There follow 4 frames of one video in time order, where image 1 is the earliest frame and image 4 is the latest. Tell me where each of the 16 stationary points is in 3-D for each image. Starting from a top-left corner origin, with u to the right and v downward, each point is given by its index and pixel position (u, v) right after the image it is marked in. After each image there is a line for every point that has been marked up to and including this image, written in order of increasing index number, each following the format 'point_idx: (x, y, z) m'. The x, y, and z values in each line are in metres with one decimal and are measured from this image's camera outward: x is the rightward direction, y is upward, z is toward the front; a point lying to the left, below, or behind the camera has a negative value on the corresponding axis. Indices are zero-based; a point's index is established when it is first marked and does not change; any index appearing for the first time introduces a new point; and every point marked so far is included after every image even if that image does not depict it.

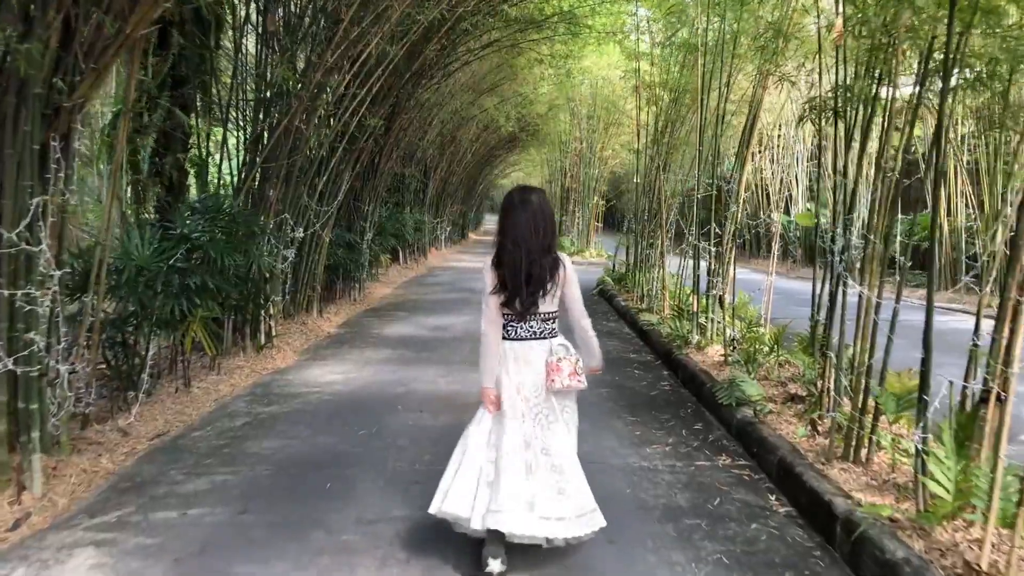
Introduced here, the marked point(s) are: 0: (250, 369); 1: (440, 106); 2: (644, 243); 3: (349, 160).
0: (-1.2, -0.4, +4.2) m
1: (-0.7, +1.8, +9.4) m
2: (+1.0, +0.3, +6.9) m
3: (-1.0, +0.8, +5.7) m
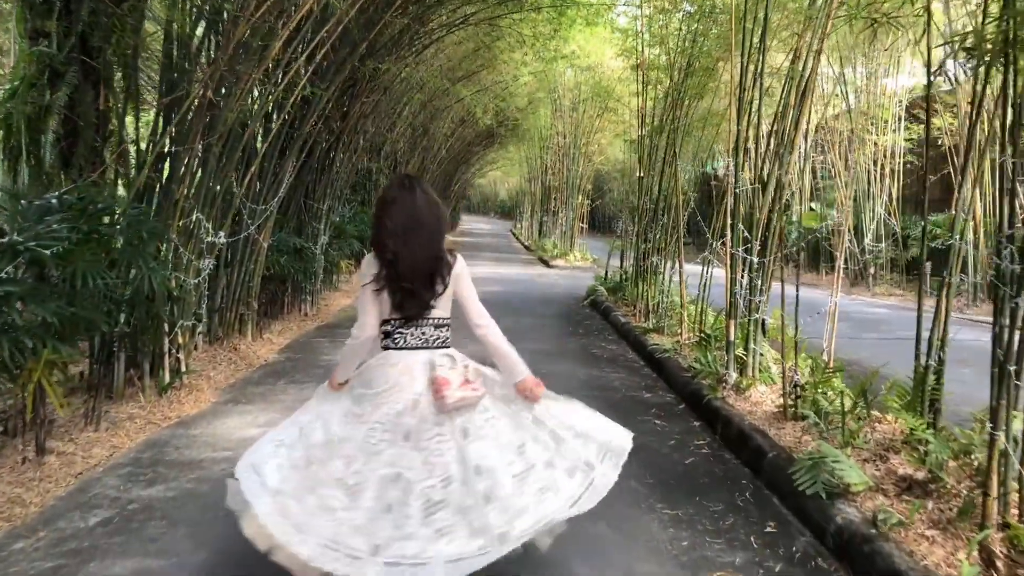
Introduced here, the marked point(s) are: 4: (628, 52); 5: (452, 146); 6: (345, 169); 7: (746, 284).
0: (-1.2, -0.4, +3.1) m
1: (-0.9, +1.8, +8.4) m
2: (+0.9, +0.3, +5.9) m
3: (-1.1, +0.7, +4.7) m
4: (+0.9, +1.8, +7.2) m
5: (-1.0, +2.3, +14.7) m
6: (-1.3, +0.9, +7.1) m
7: (+0.9, 0.0, +3.5) m
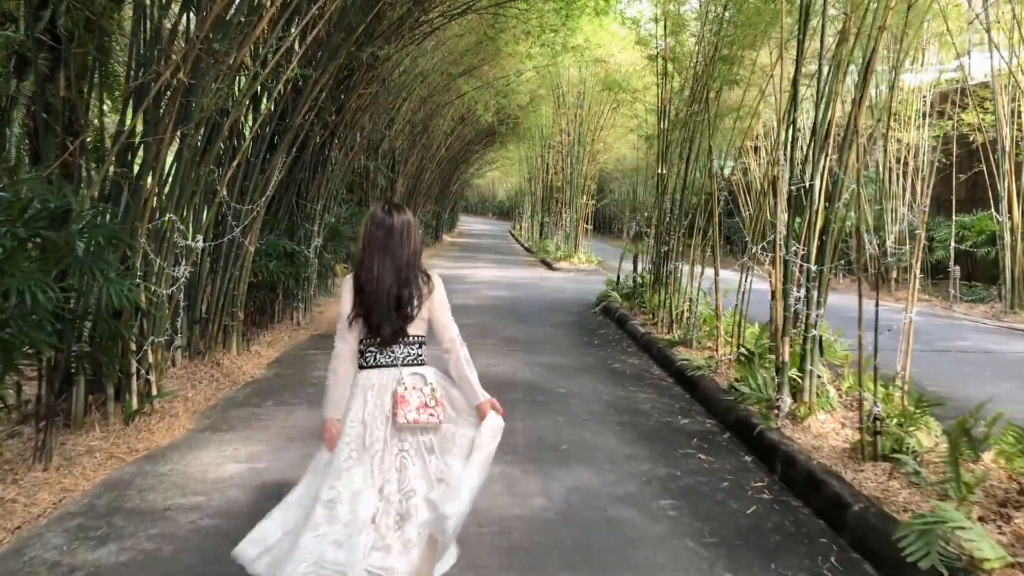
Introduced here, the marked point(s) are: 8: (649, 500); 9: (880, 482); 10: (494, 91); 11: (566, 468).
0: (-1.2, -0.5, +2.7) m
1: (-0.9, +1.7, +8.0) m
2: (+0.9, +0.2, +5.5) m
3: (-1.1, +0.7, +4.3) m
4: (+0.9, +1.8, +6.8) m
5: (-0.9, +2.2, +14.3) m
6: (-1.2, +0.9, +6.6) m
7: (+0.9, 0.0, +3.1) m
8: (+0.3, -0.5, +2.3) m
9: (+0.8, -0.4, +2.1) m
10: (-0.2, +2.3, +11.0) m
11: (+0.2, -0.5, +2.6) m
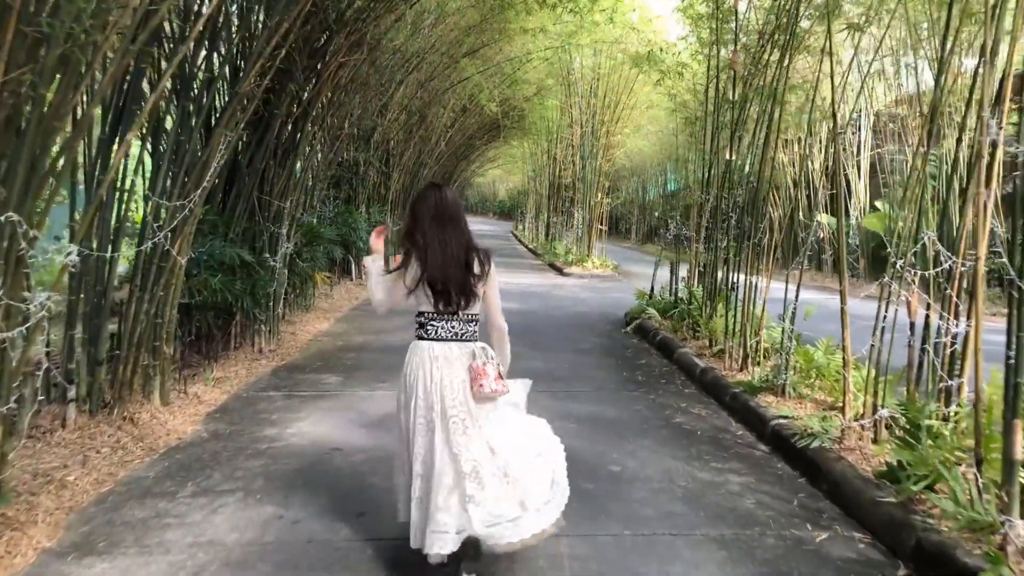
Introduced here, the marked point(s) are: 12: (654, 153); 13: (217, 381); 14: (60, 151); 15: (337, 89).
0: (-1.1, -0.6, +1.6) m
1: (-0.8, +1.6, +6.8) m
2: (+1.0, +0.1, +4.3) m
3: (-1.0, +0.6, +3.1) m
4: (+1.0, +1.7, +5.7) m
5: (-0.9, +2.1, +13.2) m
6: (-1.1, +0.8, +5.5) m
7: (+1.0, -0.1, +1.9) m
8: (+0.4, -0.6, +1.2) m
9: (+0.9, -0.5, +1.0) m
10: (-0.1, +2.2, +9.8) m
11: (+0.2, -0.6, +1.4) m
12: (+1.9, +1.8, +12.7) m
13: (-1.2, -0.4, +3.7) m
14: (-1.1, +0.3, +2.1) m
15: (-0.9, +1.1, +5.0) m
